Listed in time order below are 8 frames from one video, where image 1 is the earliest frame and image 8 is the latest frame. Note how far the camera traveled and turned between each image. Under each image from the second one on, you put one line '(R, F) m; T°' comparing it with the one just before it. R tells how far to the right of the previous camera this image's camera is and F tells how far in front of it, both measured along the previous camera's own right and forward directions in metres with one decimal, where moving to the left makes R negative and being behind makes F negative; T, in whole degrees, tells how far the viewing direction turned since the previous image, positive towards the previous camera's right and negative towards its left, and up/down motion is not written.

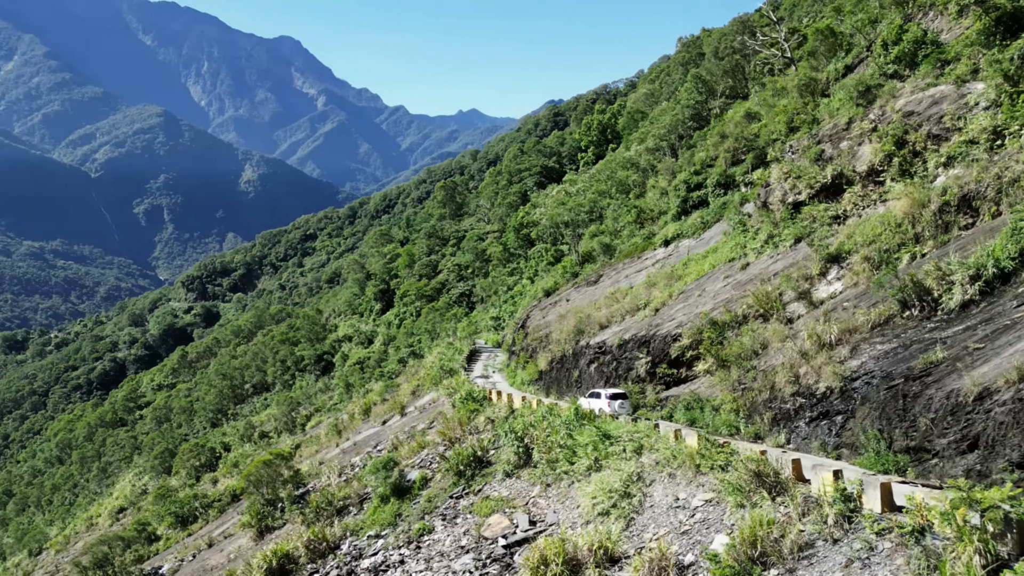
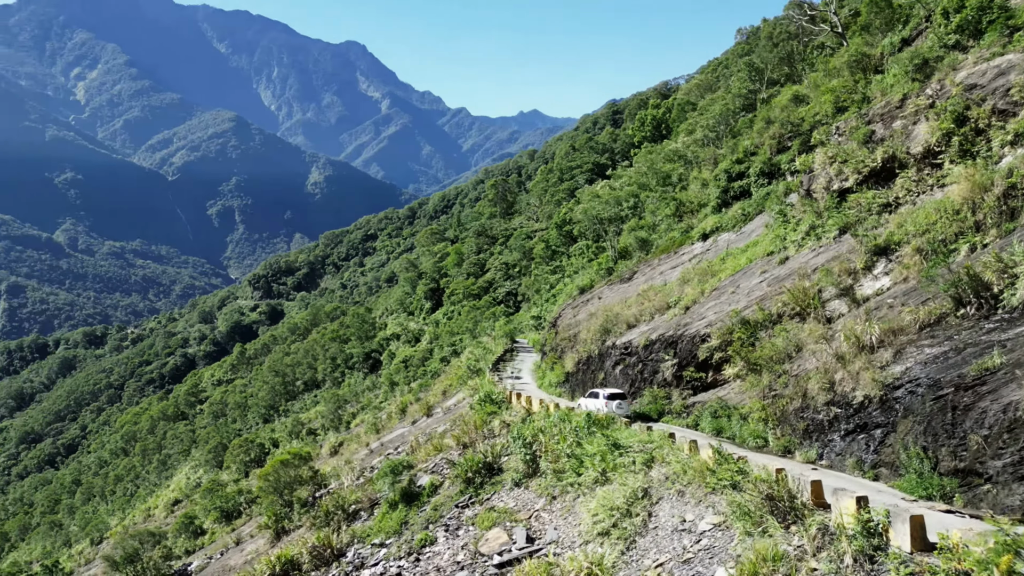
(+1.0, +1.2) m; -5°
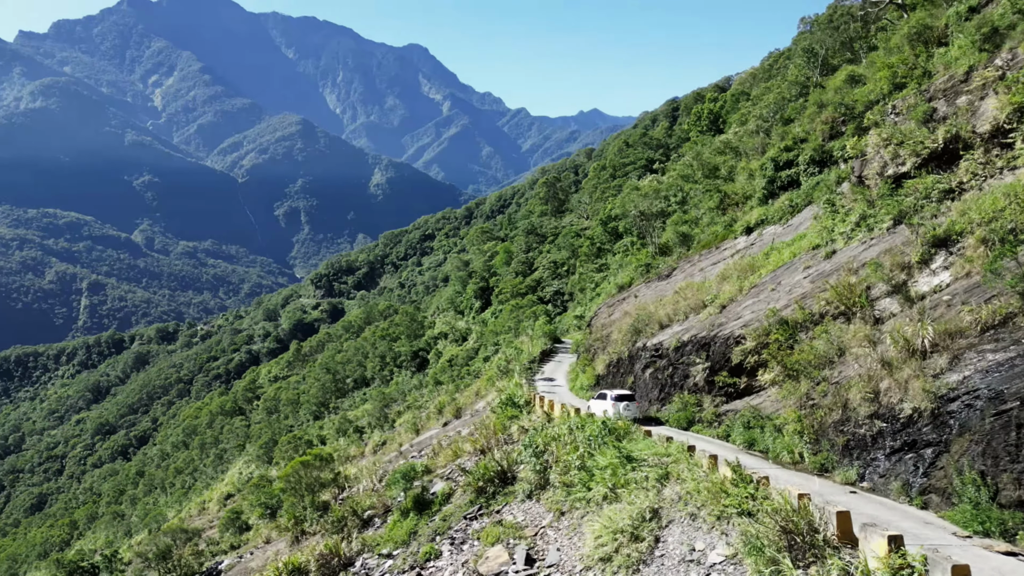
(+0.9, +1.1) m; -5°
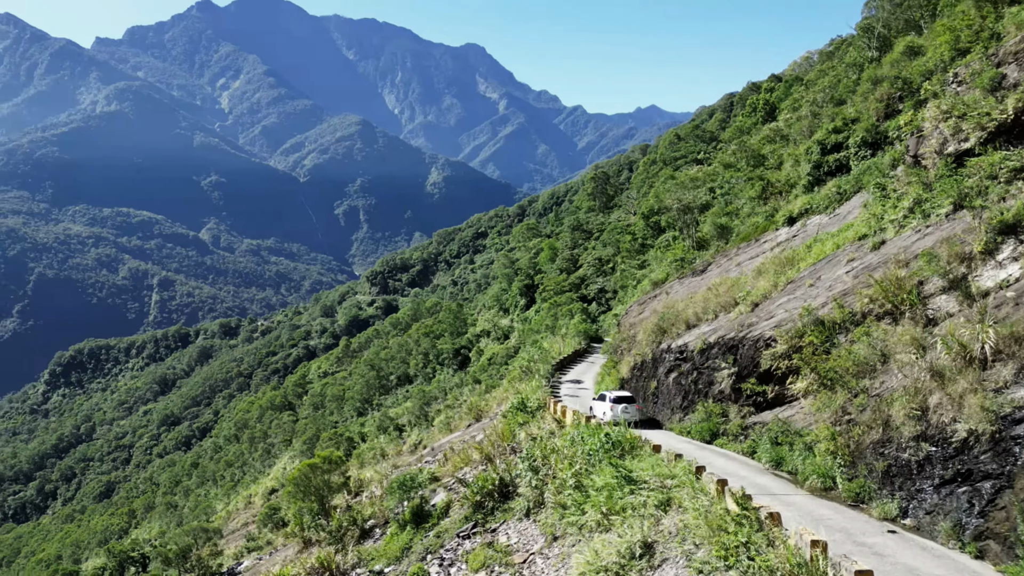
(+1.0, +1.4) m; -4°
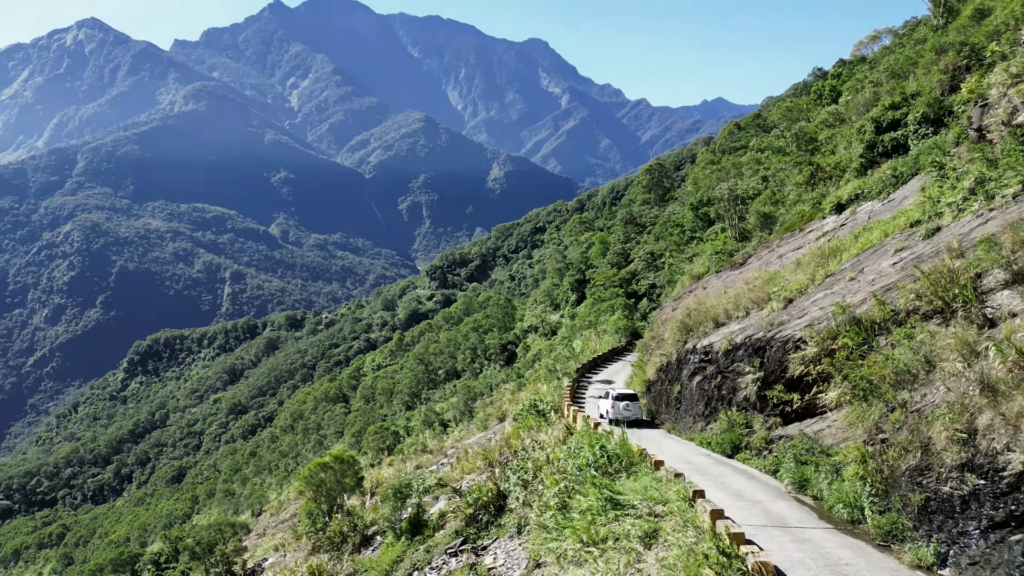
(+1.0, +1.3) m; -5°
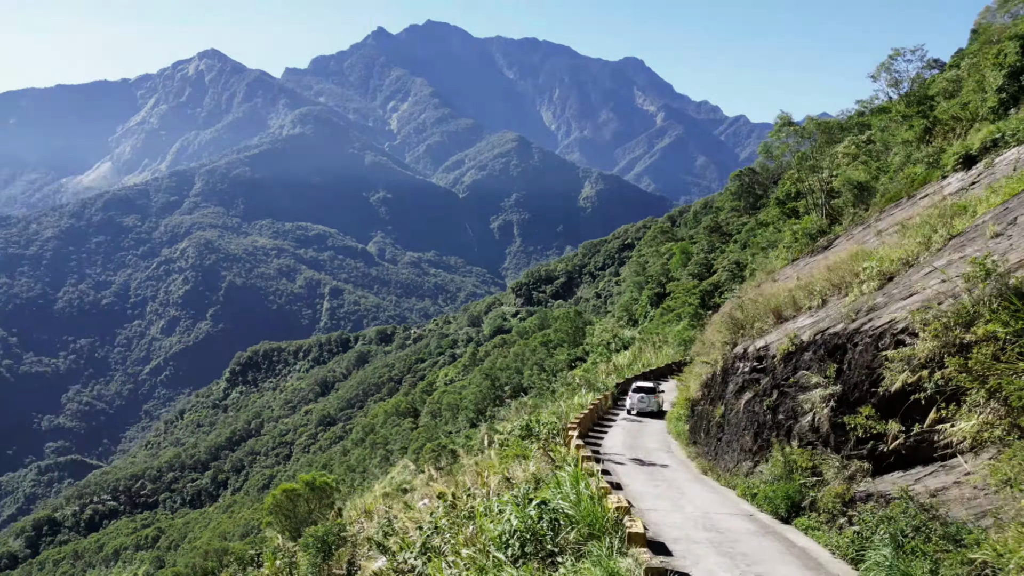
(+1.7, +4.0) m; -7°
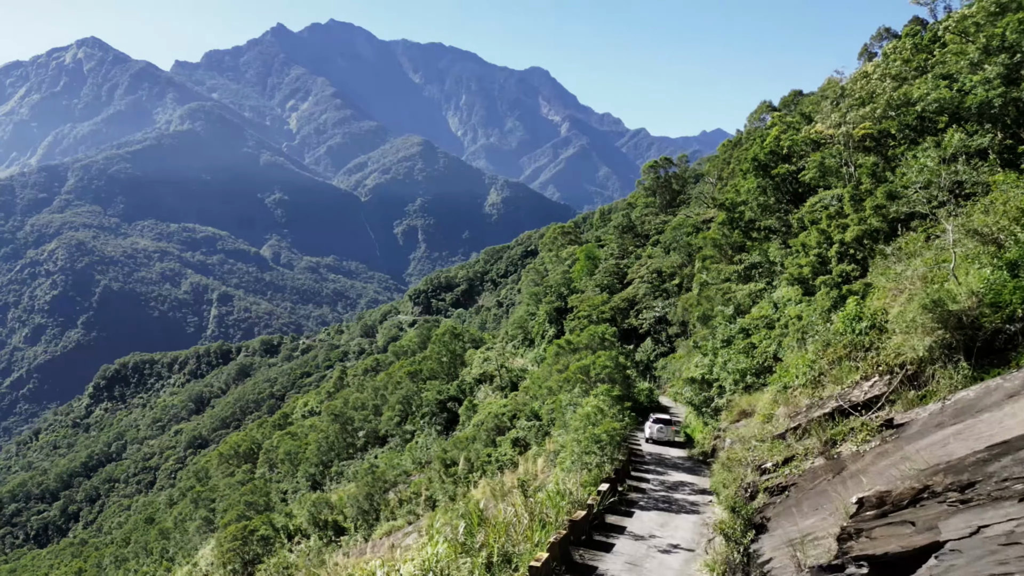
(+3.1, +14.2) m; +7°
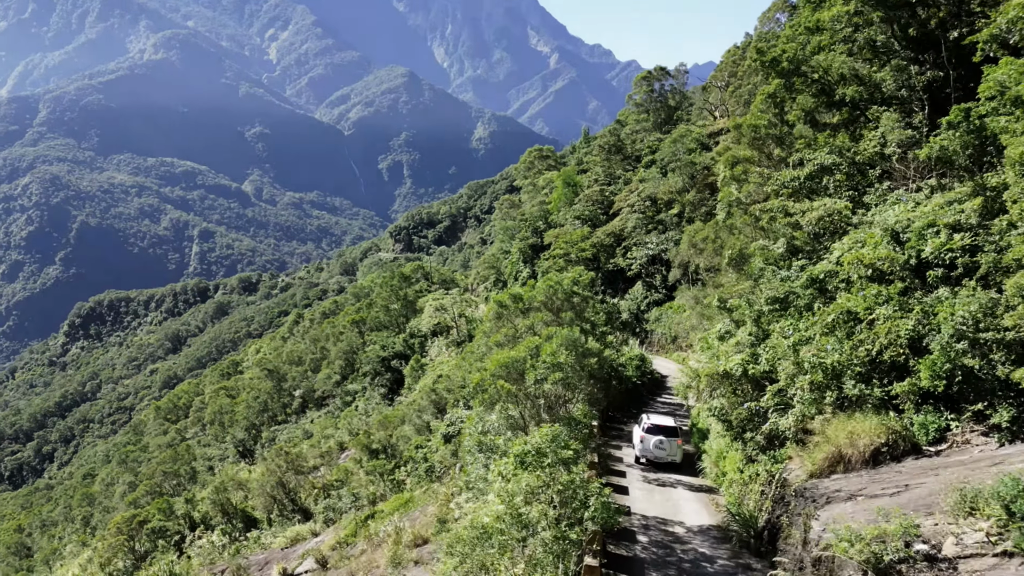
(+1.3, +7.8) m; +1°
